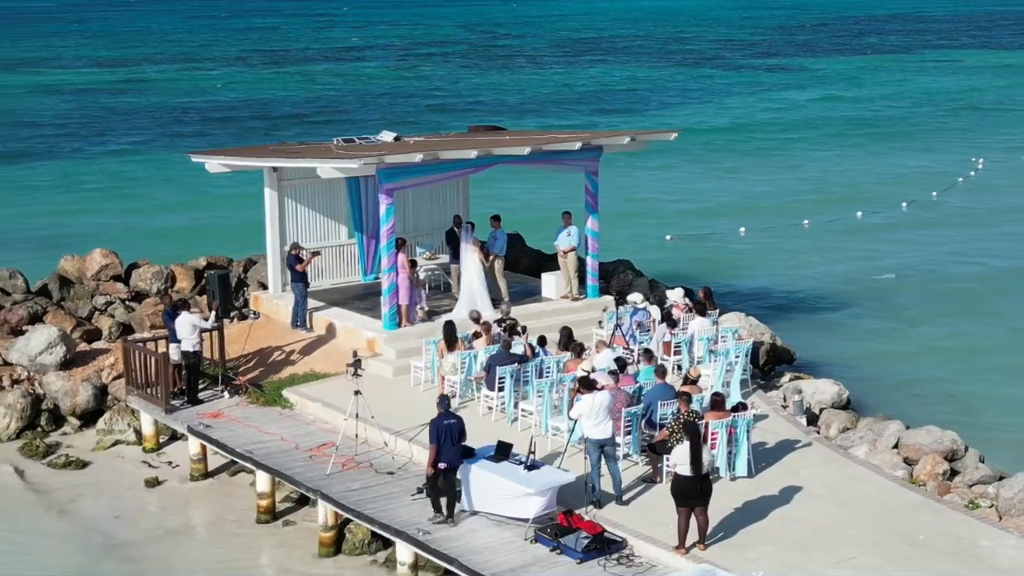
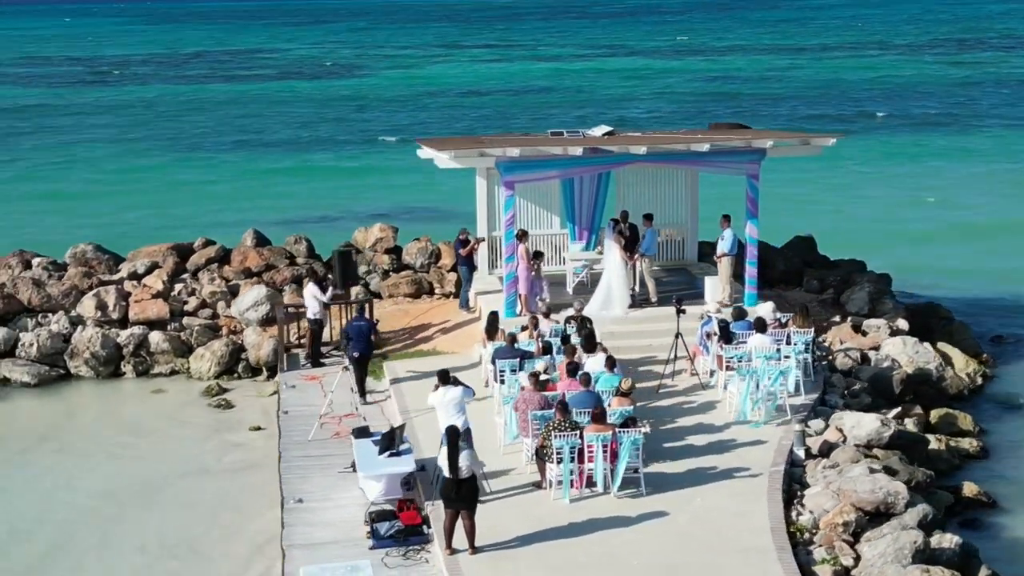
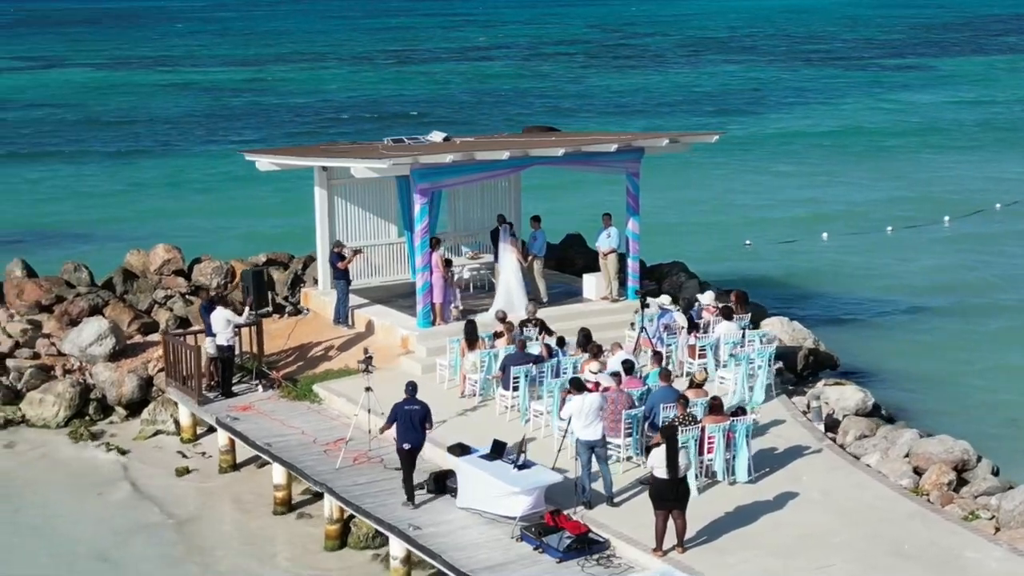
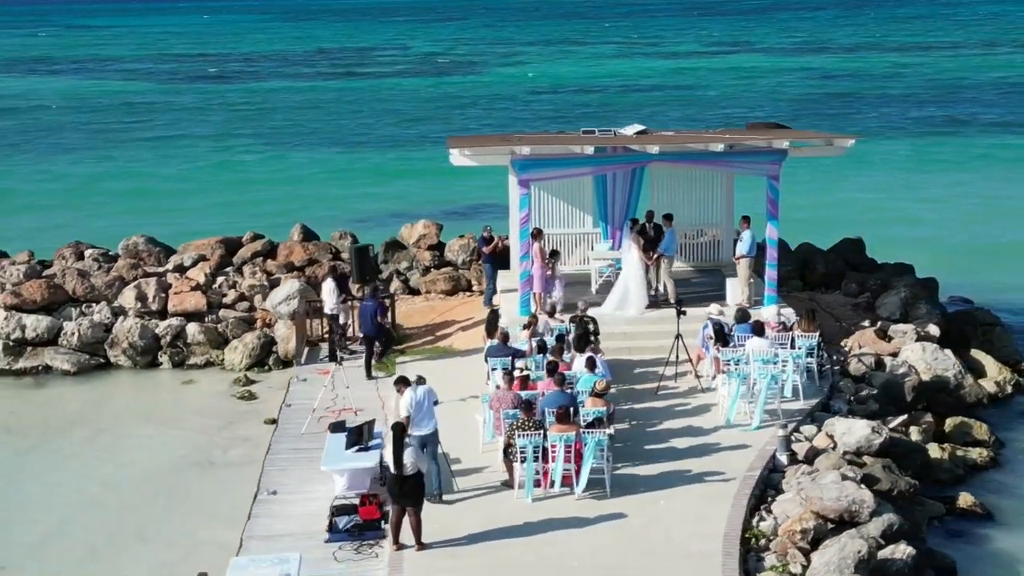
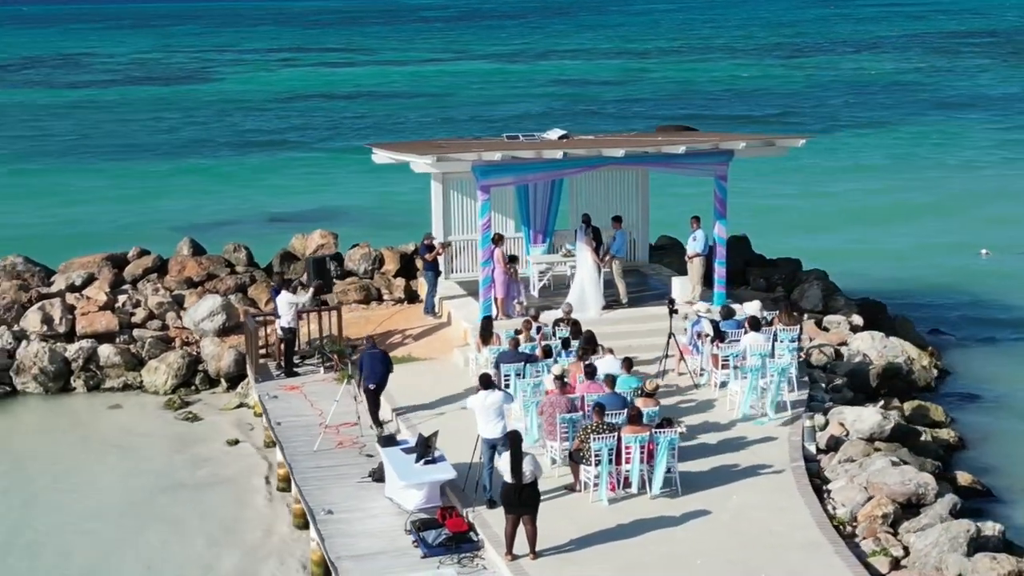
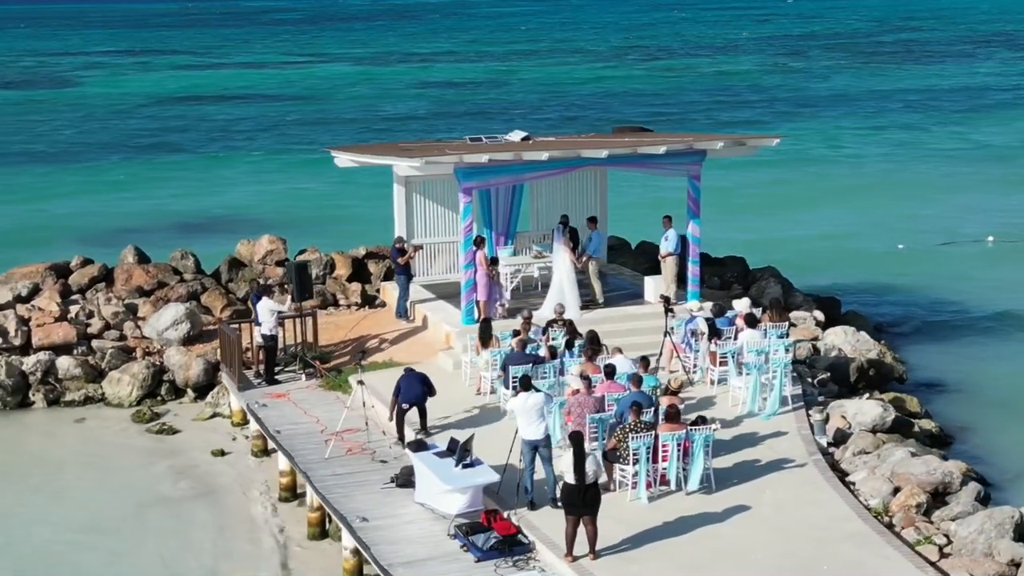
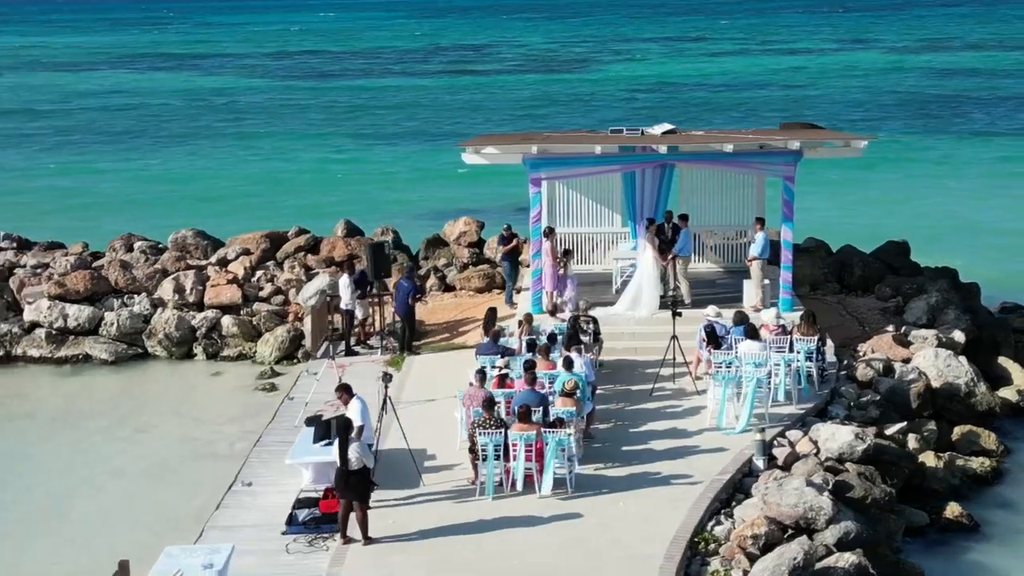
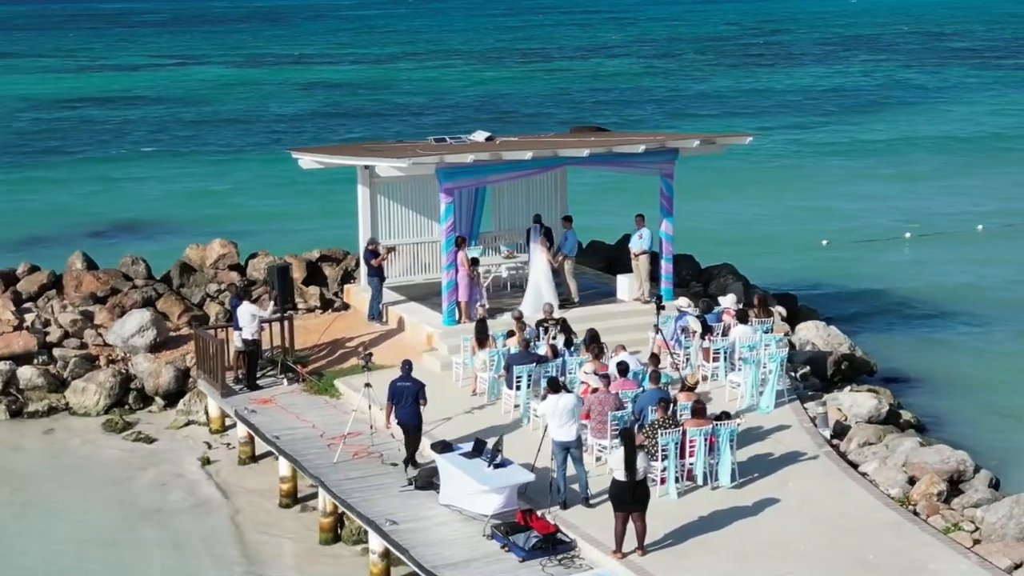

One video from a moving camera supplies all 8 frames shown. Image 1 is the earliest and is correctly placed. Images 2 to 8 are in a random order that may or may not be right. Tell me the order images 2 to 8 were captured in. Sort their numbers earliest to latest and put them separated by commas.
3, 8, 6, 5, 2, 4, 7
